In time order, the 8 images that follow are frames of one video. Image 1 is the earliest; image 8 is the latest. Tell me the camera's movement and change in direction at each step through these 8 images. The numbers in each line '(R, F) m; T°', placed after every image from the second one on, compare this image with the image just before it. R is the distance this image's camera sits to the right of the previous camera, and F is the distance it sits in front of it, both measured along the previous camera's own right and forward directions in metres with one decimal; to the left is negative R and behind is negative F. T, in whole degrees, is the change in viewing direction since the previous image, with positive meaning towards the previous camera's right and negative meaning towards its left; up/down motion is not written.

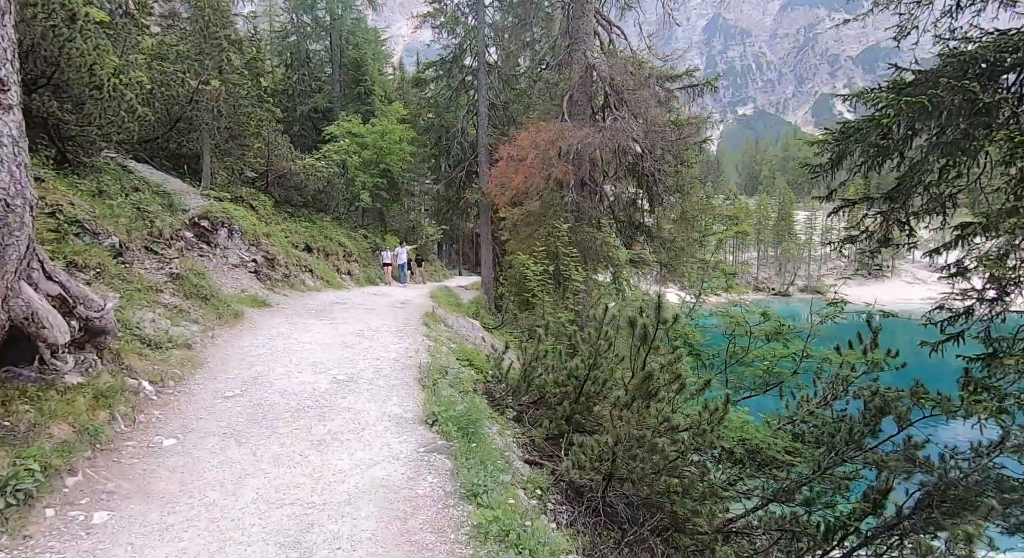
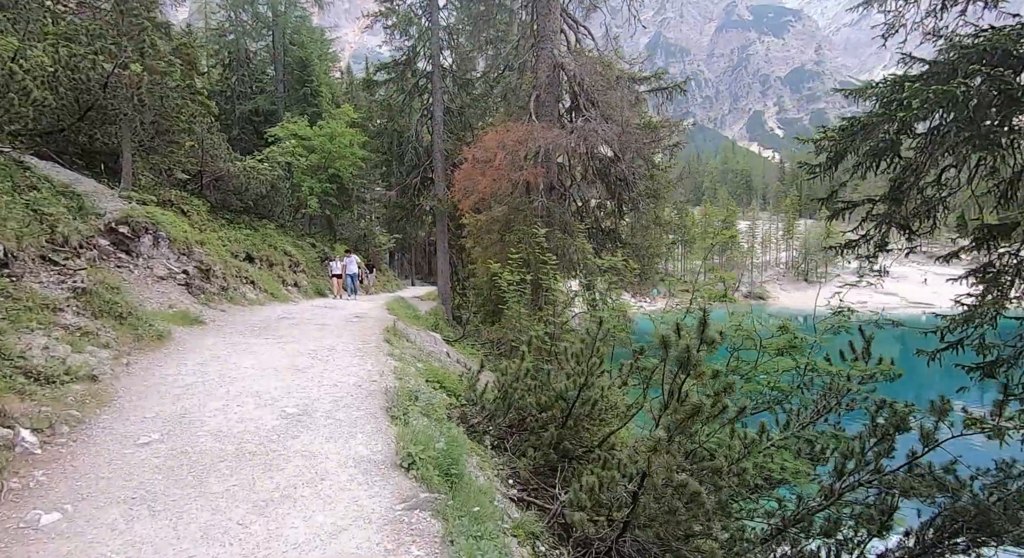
(-0.3, +0.9) m; +5°
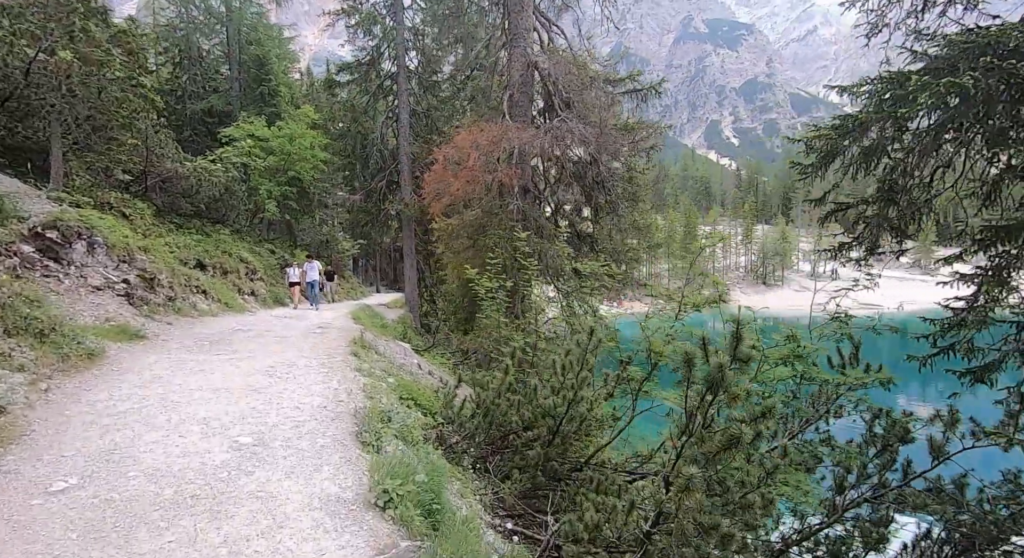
(-0.2, +0.6) m; +3°
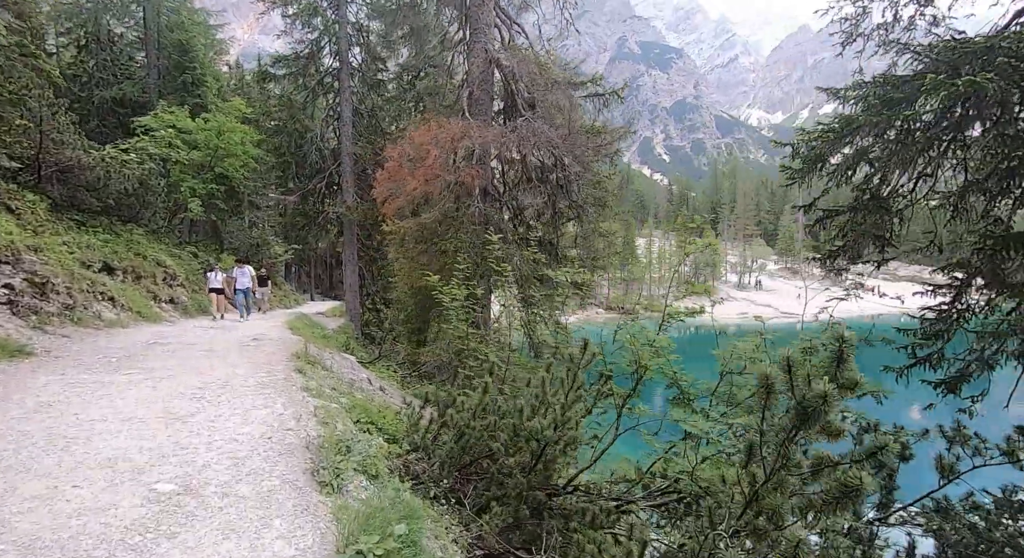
(-0.4, +0.8) m; +6°
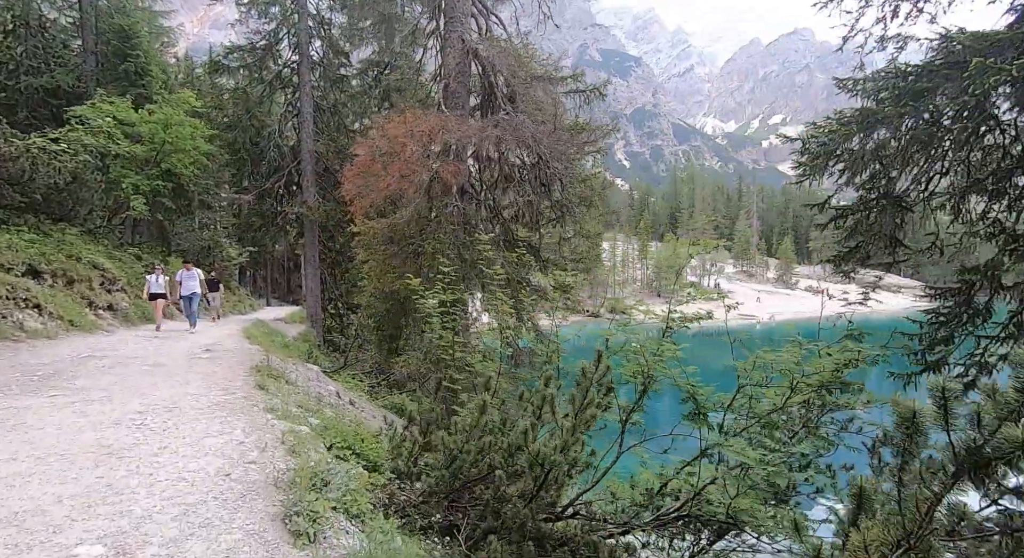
(-0.3, +0.7) m; +4°
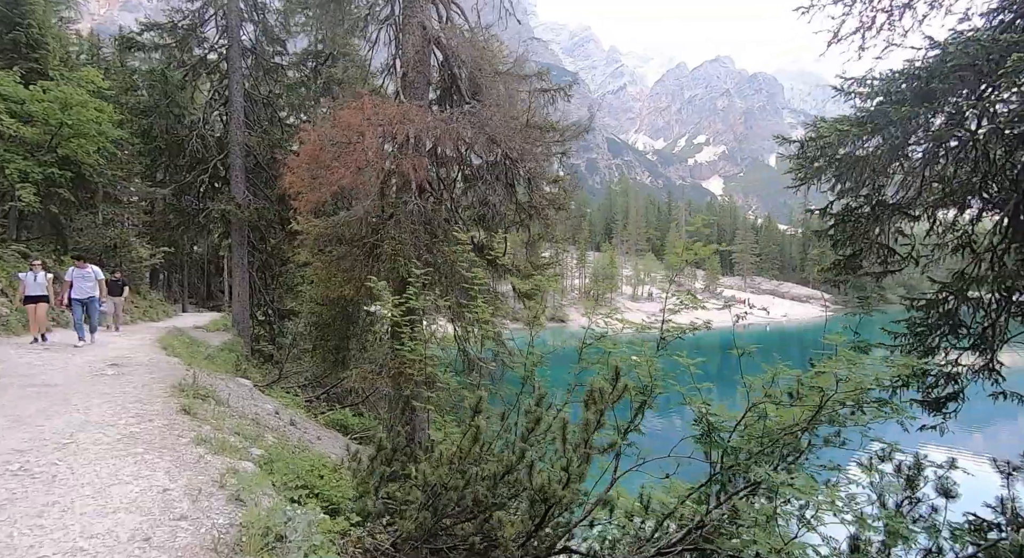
(-0.4, +0.8) m; +7°
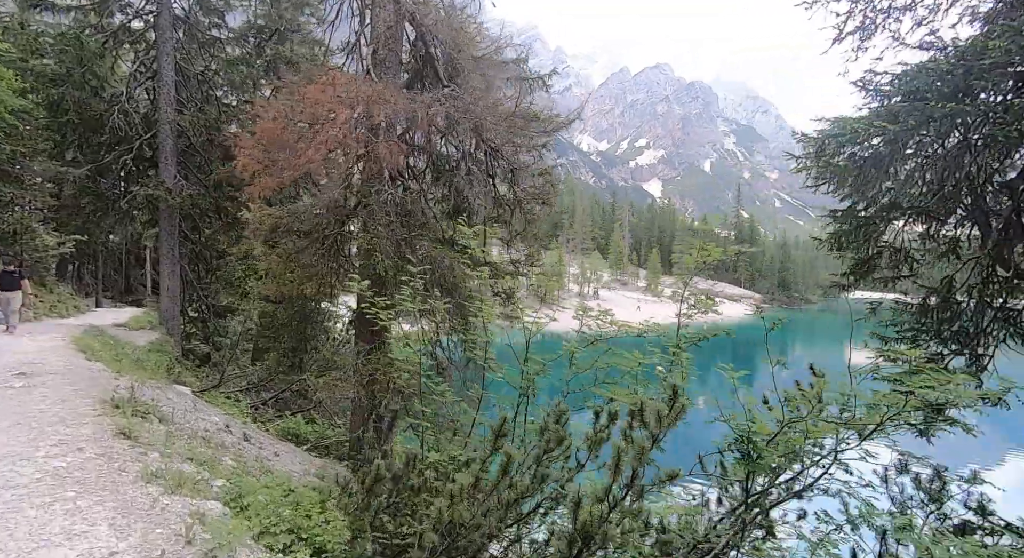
(-0.5, +0.7) m; +6°
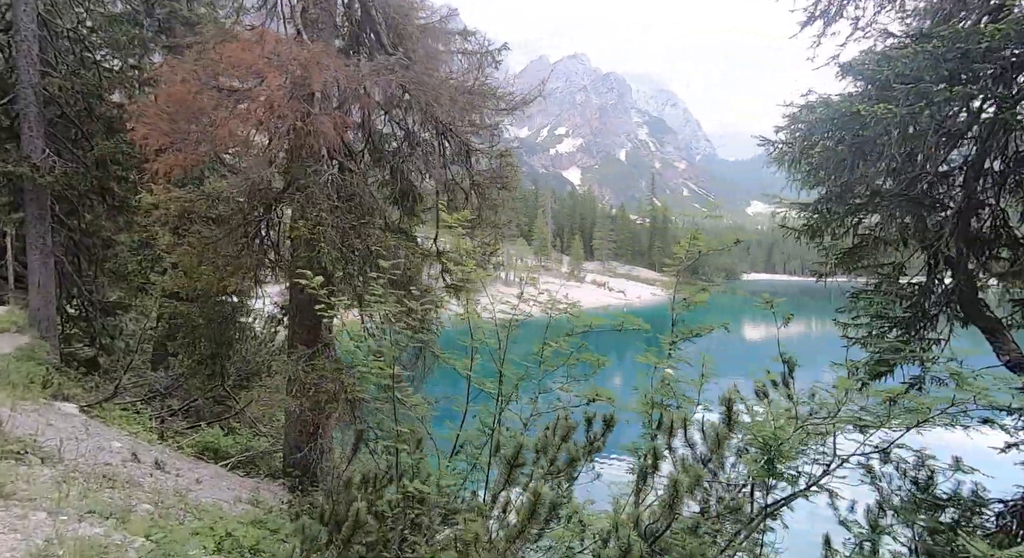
(-0.4, +0.7) m; +8°
